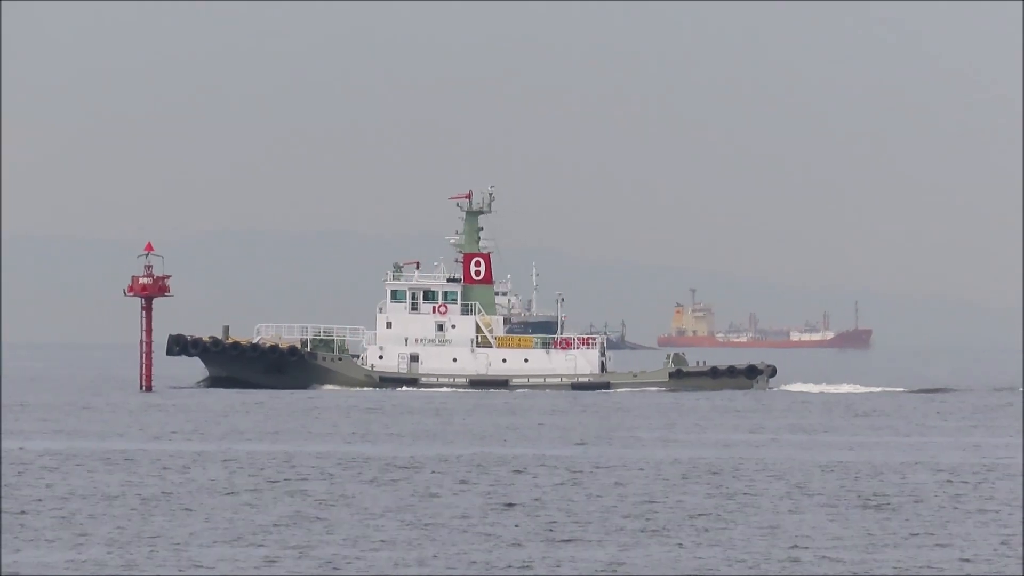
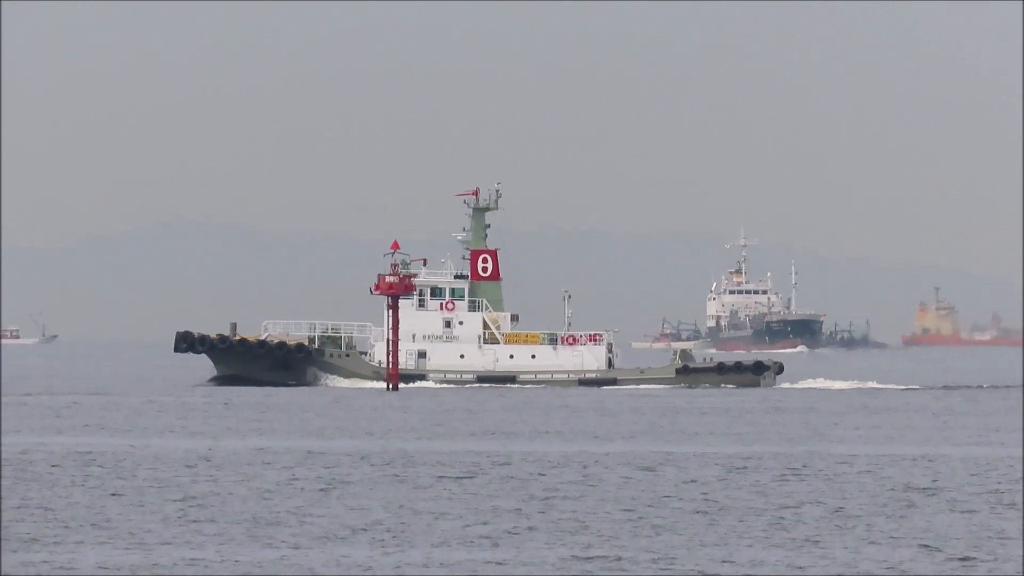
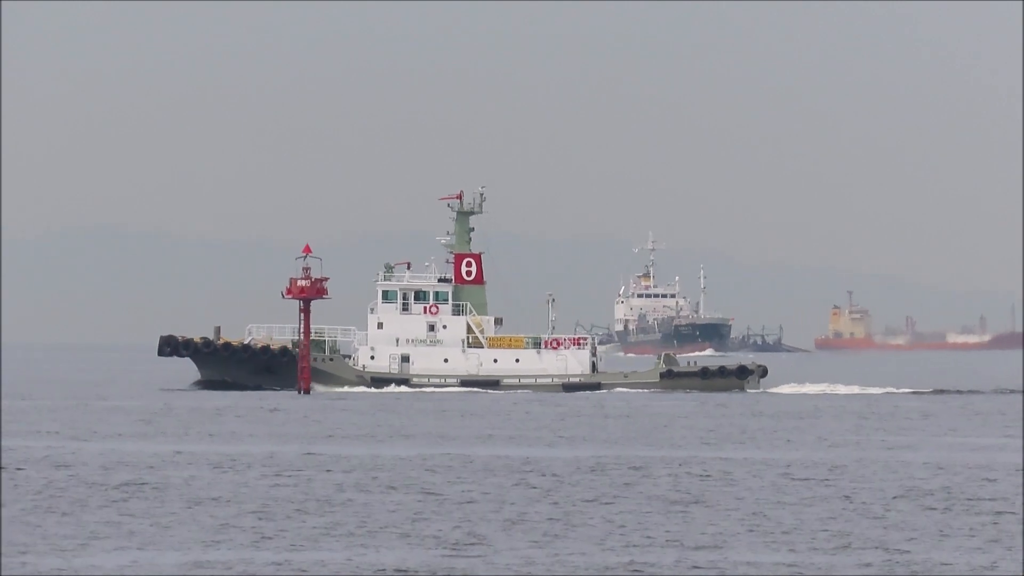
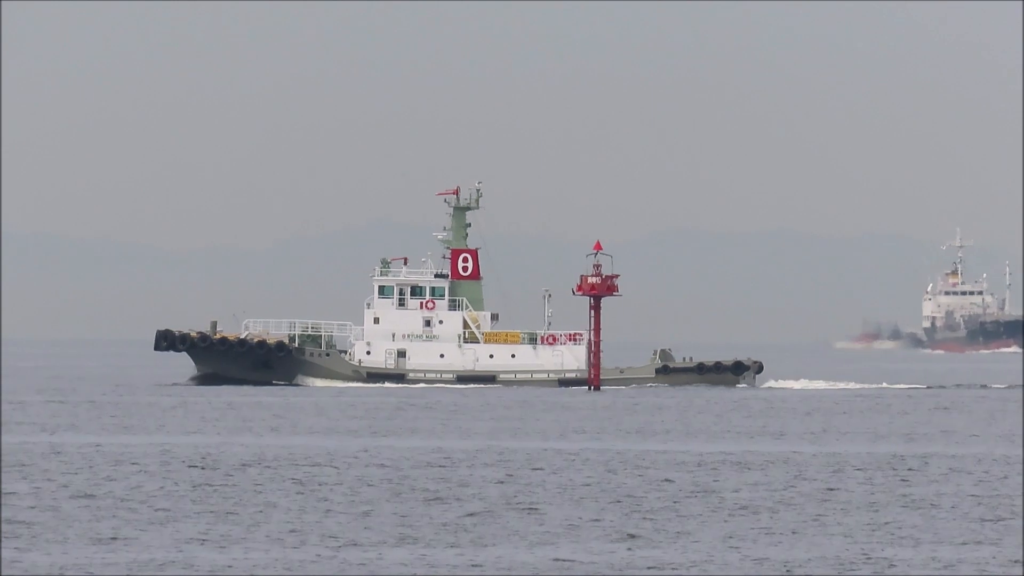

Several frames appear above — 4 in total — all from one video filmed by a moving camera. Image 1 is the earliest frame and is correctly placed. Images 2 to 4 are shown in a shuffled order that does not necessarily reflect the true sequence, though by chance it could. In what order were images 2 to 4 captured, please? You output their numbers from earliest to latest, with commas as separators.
3, 2, 4
